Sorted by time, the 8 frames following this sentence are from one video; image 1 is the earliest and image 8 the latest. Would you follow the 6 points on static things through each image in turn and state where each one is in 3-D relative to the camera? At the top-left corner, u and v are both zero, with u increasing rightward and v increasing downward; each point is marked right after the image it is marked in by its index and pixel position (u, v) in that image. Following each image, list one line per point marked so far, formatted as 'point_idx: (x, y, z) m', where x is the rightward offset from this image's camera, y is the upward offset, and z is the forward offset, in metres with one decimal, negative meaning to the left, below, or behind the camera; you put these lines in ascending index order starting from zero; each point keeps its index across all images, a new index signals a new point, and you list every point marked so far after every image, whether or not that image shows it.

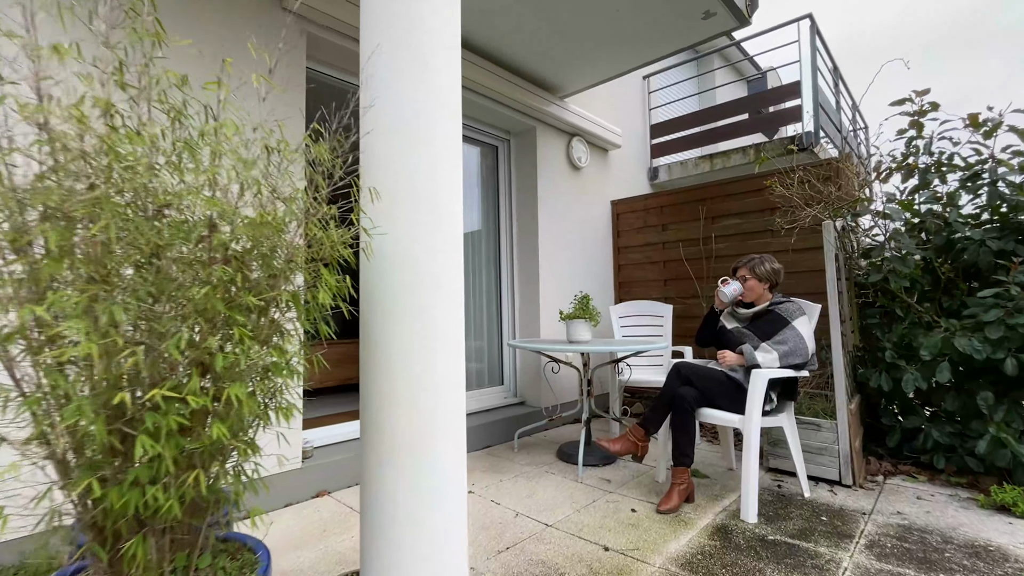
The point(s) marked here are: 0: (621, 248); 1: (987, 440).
0: (+1.1, +0.4, +4.7) m
1: (+2.3, -0.7, +2.3) m
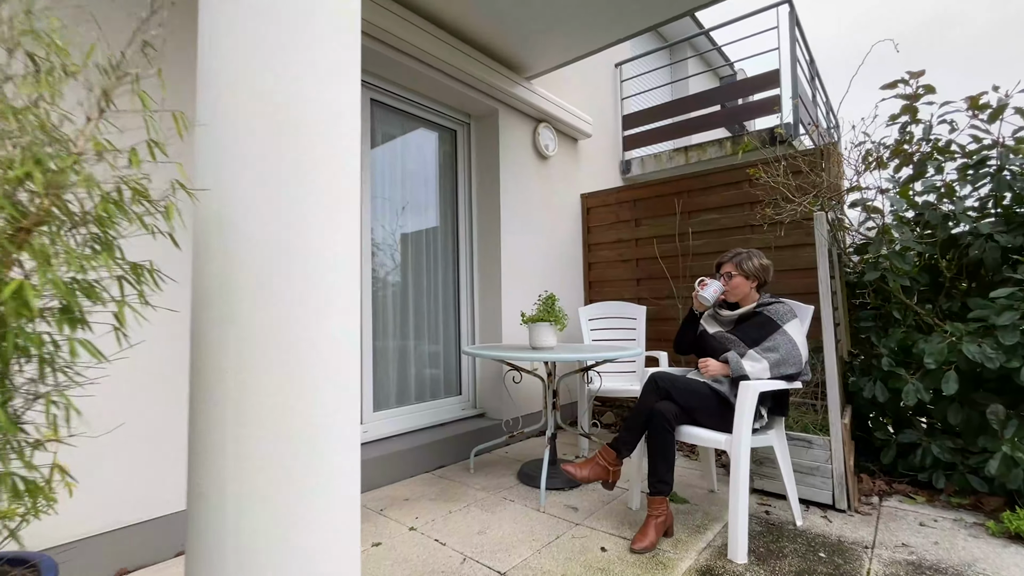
0: (+0.7, +0.4, +4.3) m
1: (+2.0, -0.7, +2.0) m
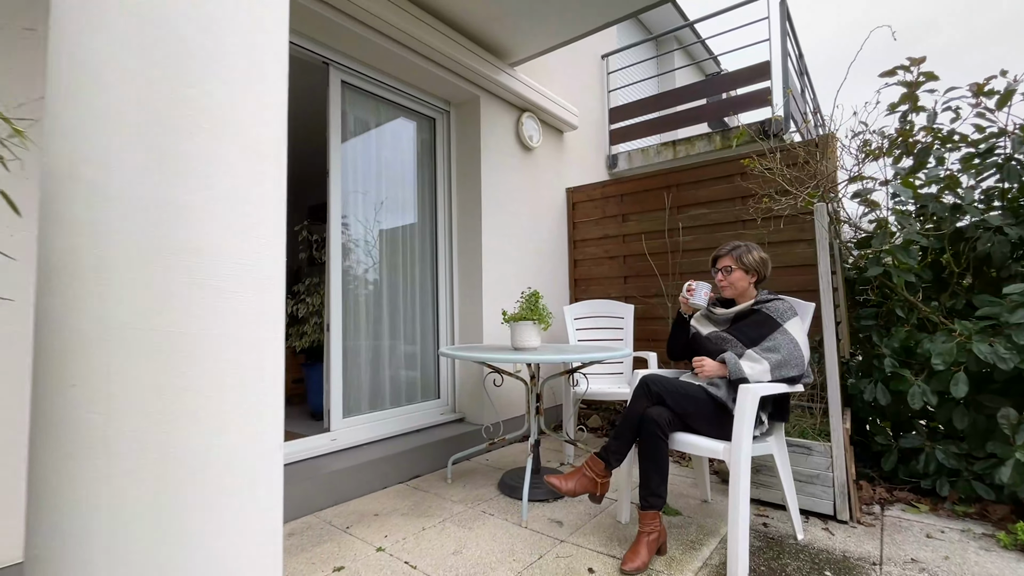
0: (+0.6, +0.4, +4.2) m
1: (+2.0, -0.7, +1.9) m
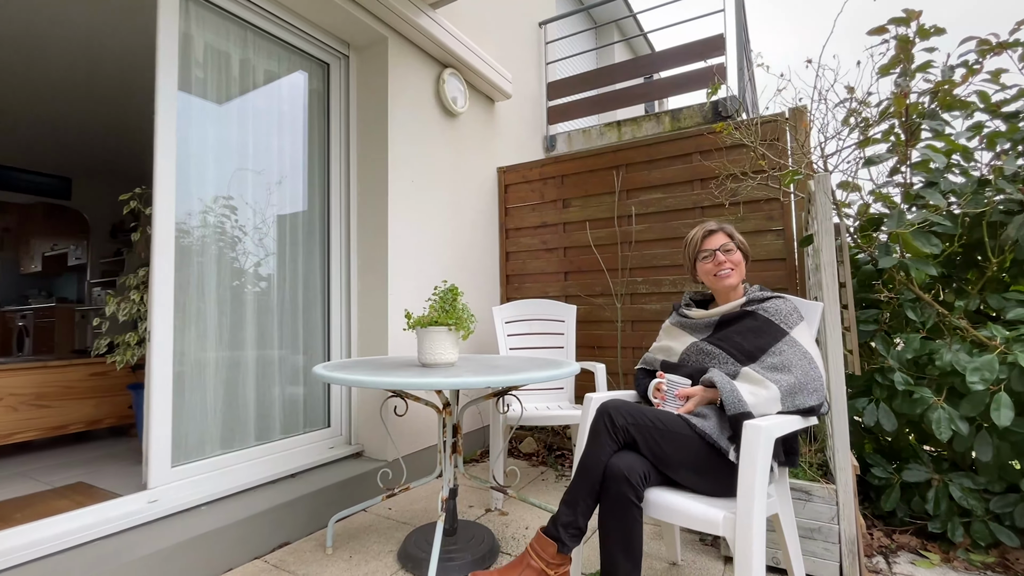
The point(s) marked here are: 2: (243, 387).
0: (0.0, +0.4, +3.5) m
1: (+1.7, -0.7, +1.5) m
2: (-1.2, -0.5, +2.2) m
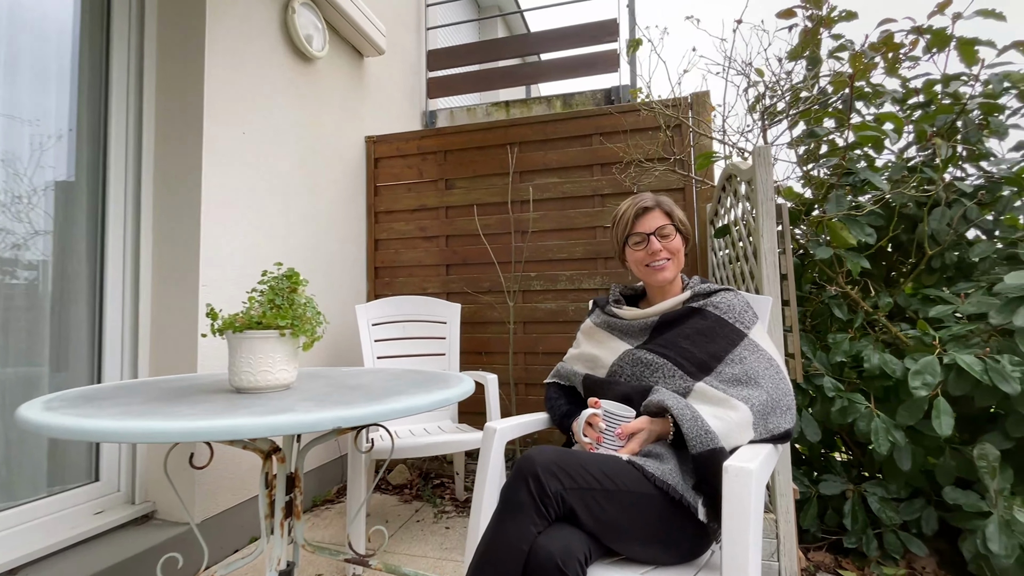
0: (-0.8, +0.5, +2.9) m
1: (+1.4, -0.7, +1.3) m
2: (-1.6, -0.4, +1.3) m
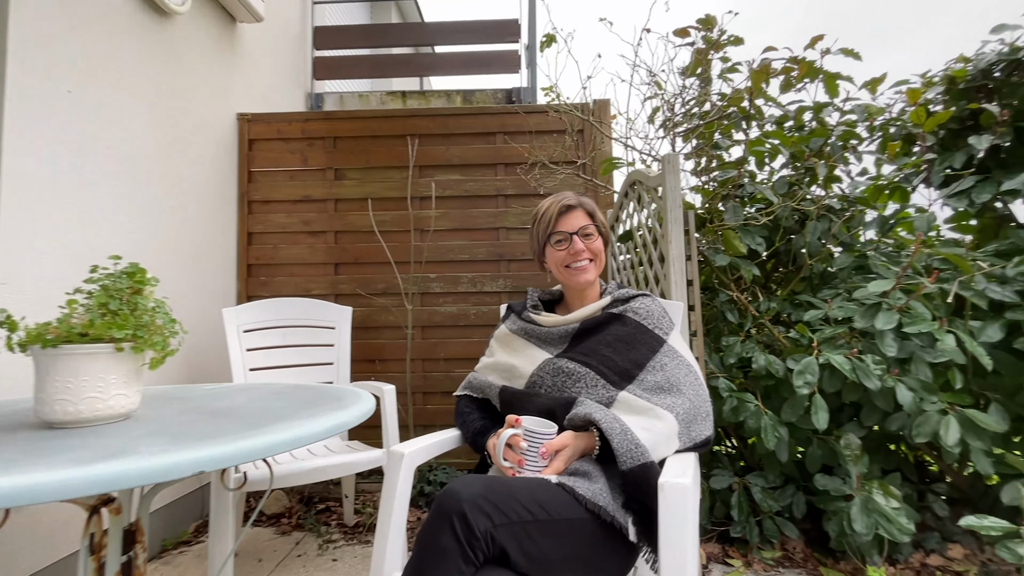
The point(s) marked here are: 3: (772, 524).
0: (-1.4, +0.5, +2.5) m
1: (+1.1, -0.7, +1.5) m
2: (-1.8, -0.4, +0.8) m
3: (+1.0, -0.9, +1.8) m
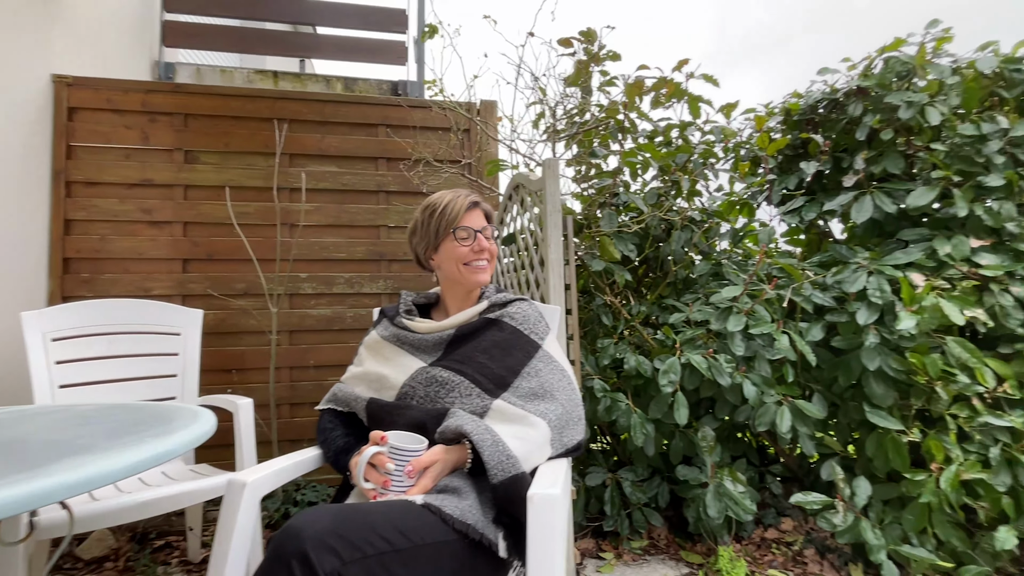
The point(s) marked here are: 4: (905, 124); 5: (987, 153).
0: (-1.9, +0.5, +2.1) m
1: (+0.7, -0.7, +1.6) m
2: (-2.0, -0.4, +0.3) m
3: (+0.5, -0.9, +1.9) m
4: (+1.4, +0.6, +1.7) m
5: (+1.6, +0.5, +1.6) m
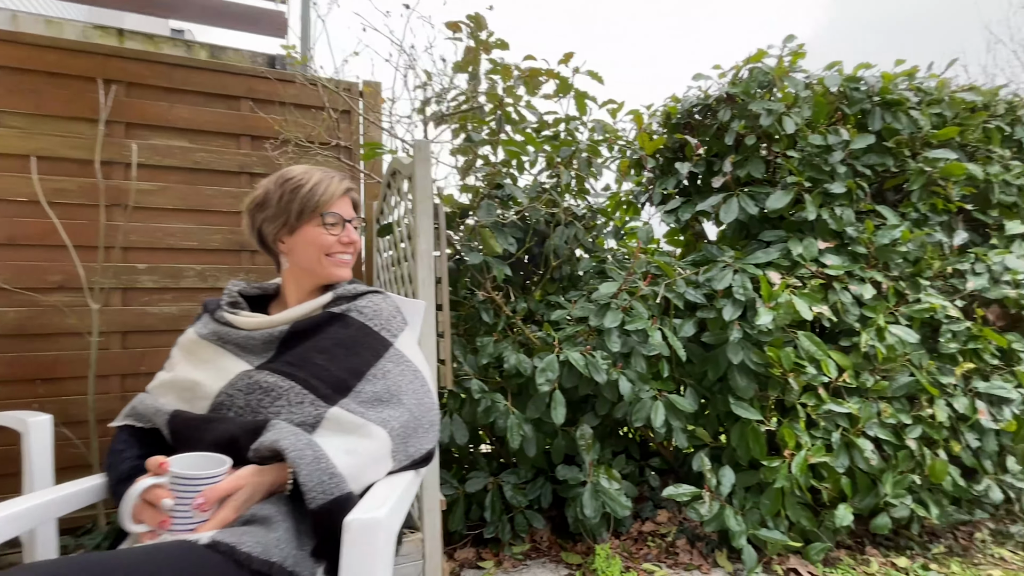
0: (-2.4, +0.5, +1.6) m
1: (+0.3, -0.7, +1.6) m
2: (-2.1, -0.3, -0.2) m
3: (0.0, -0.9, +1.8) m
4: (+0.9, +0.6, +1.8) m
5: (+1.2, +0.5, +1.7) m
